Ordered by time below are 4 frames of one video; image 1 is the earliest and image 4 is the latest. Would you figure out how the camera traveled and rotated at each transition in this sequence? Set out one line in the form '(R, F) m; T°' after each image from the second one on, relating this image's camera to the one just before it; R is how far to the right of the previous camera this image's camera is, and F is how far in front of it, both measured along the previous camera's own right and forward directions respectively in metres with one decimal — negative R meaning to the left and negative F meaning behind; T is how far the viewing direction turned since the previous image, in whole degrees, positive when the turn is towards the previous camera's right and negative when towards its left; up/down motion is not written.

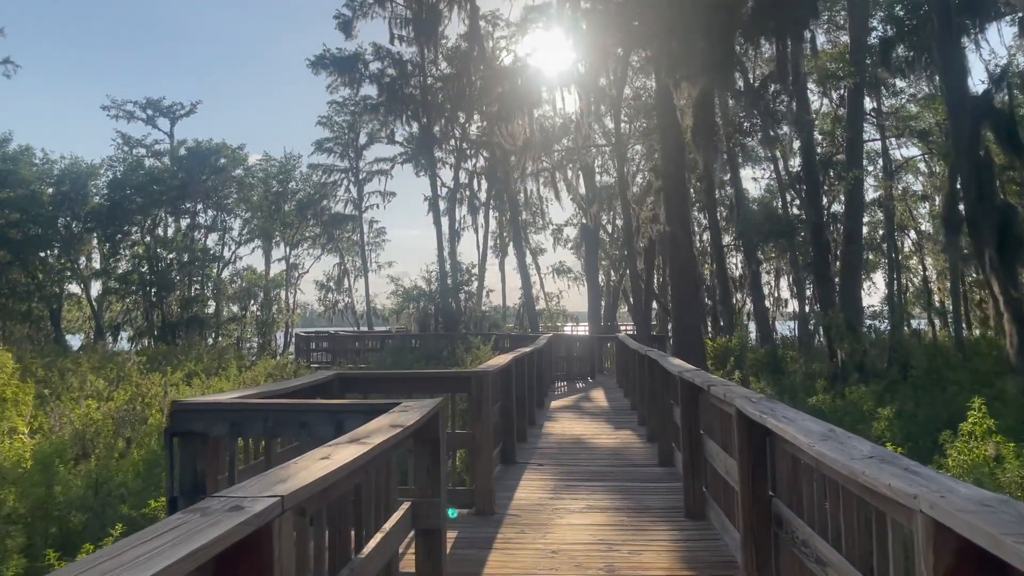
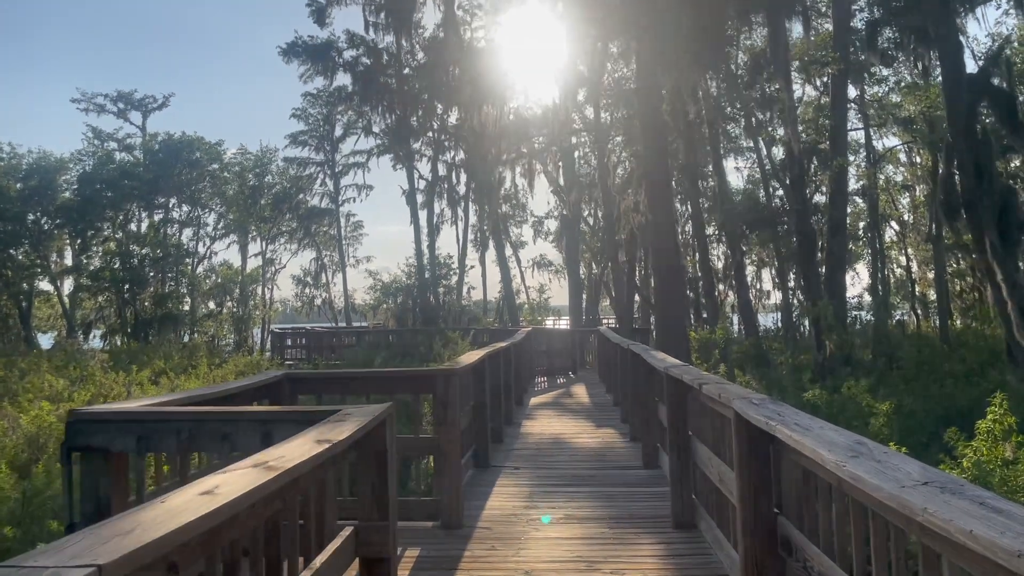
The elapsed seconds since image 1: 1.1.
(+0.1, +0.5) m; +1°
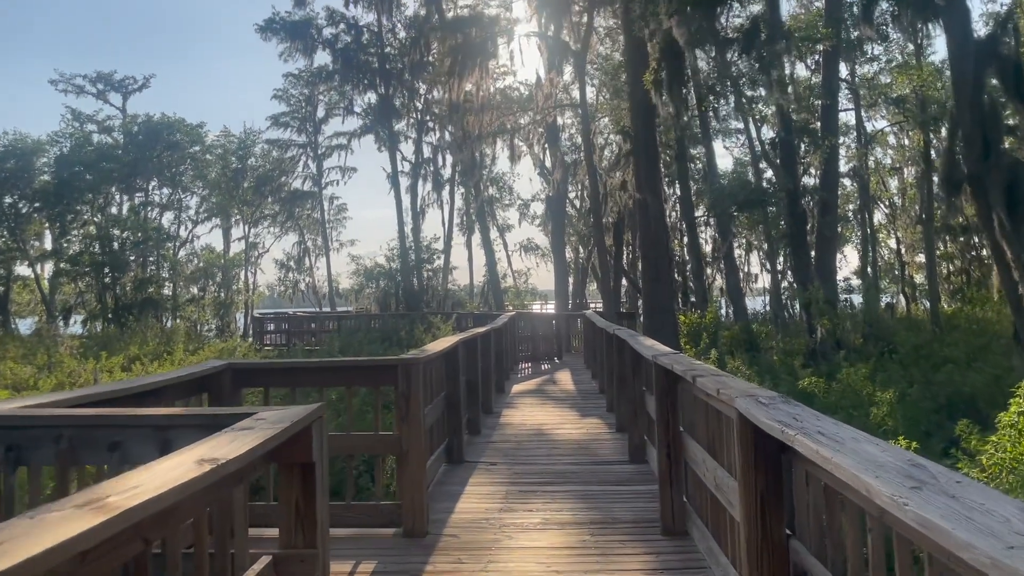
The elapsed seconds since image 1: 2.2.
(+0.1, +0.5) m; +1°
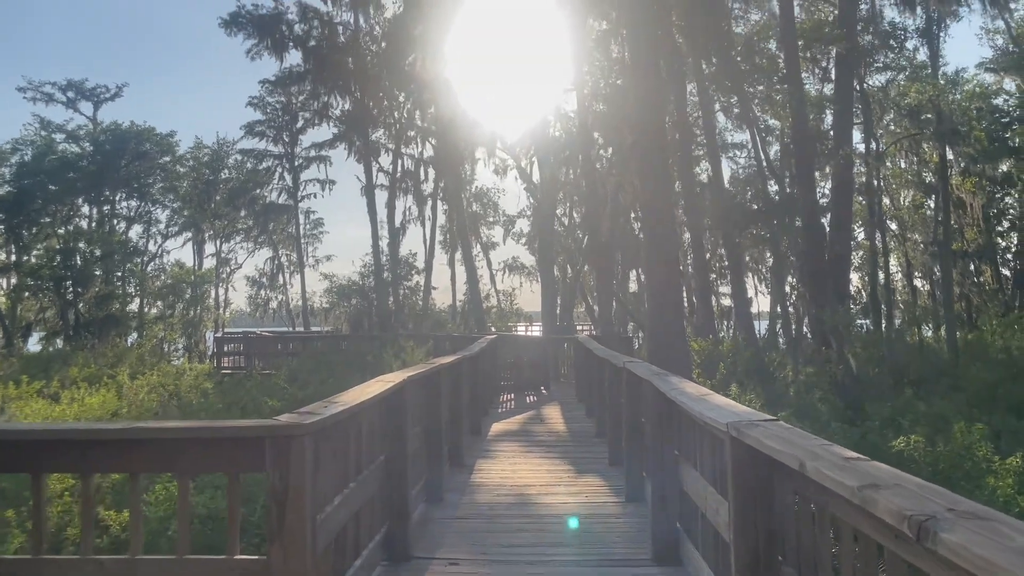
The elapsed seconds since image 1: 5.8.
(+0.1, +1.9) m; +1°
